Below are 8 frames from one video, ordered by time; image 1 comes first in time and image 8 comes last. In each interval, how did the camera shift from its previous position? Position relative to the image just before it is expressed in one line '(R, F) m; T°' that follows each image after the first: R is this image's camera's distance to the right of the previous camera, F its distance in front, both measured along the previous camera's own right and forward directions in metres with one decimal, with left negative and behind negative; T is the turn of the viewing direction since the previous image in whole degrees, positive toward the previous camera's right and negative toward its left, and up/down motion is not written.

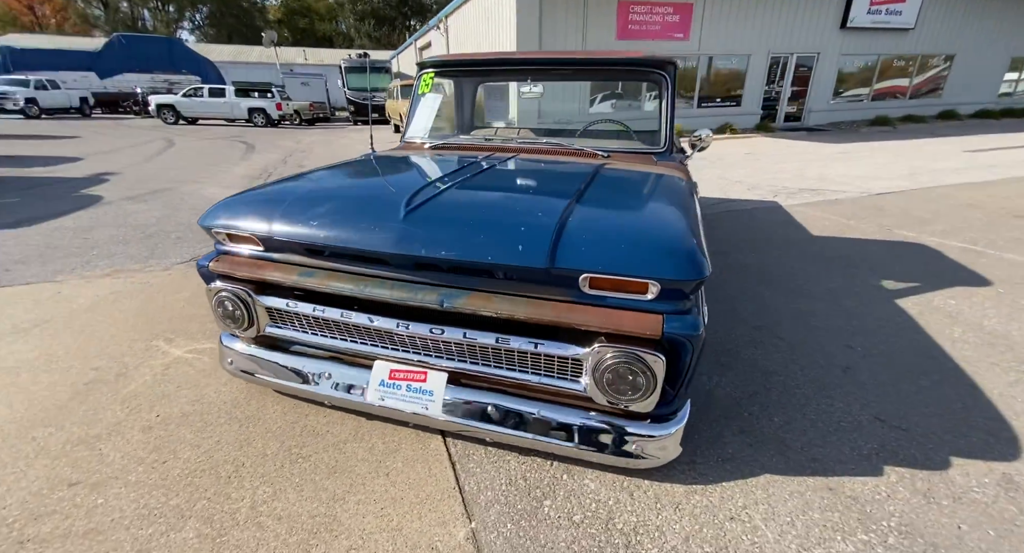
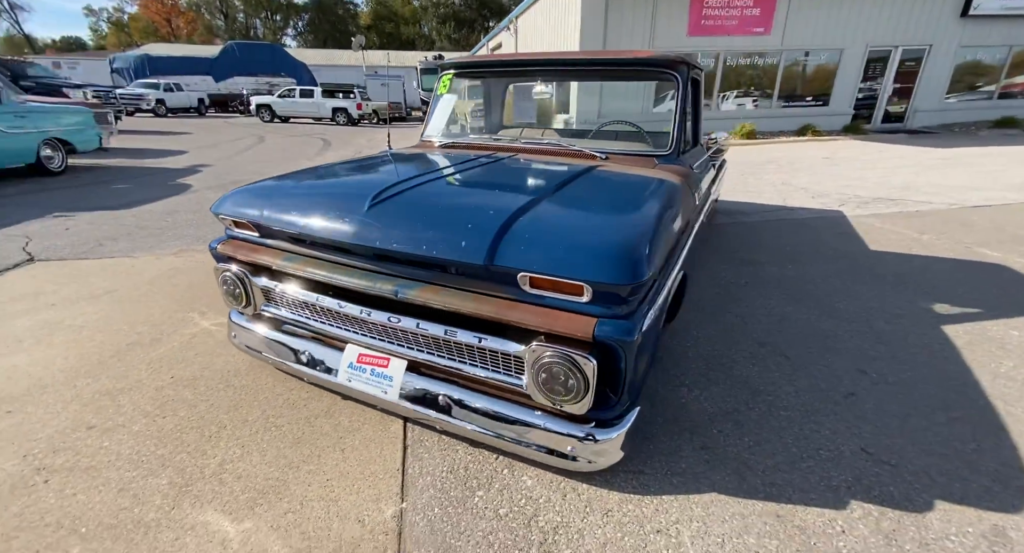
(+0.4, 0.0) m; -8°
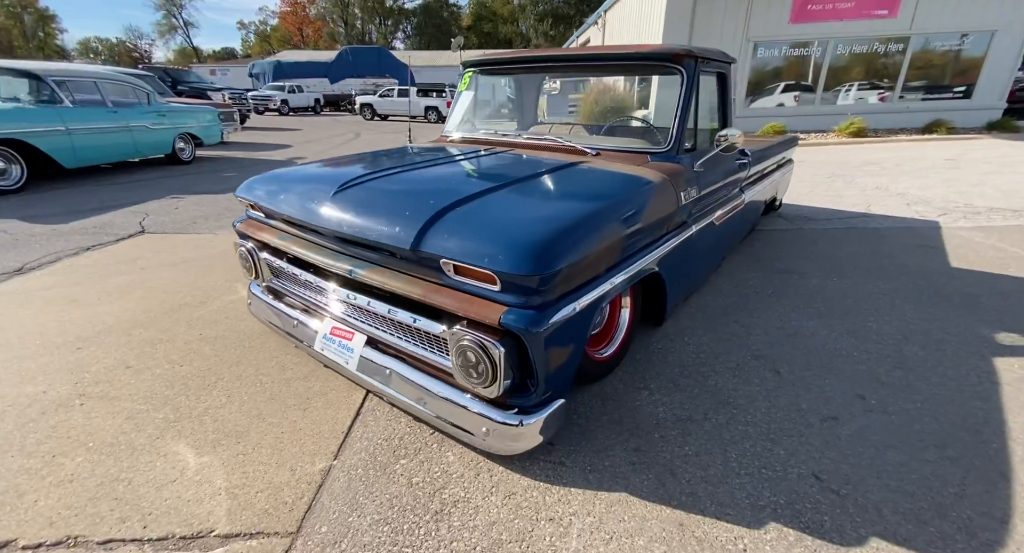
(+0.6, 0.0) m; -11°
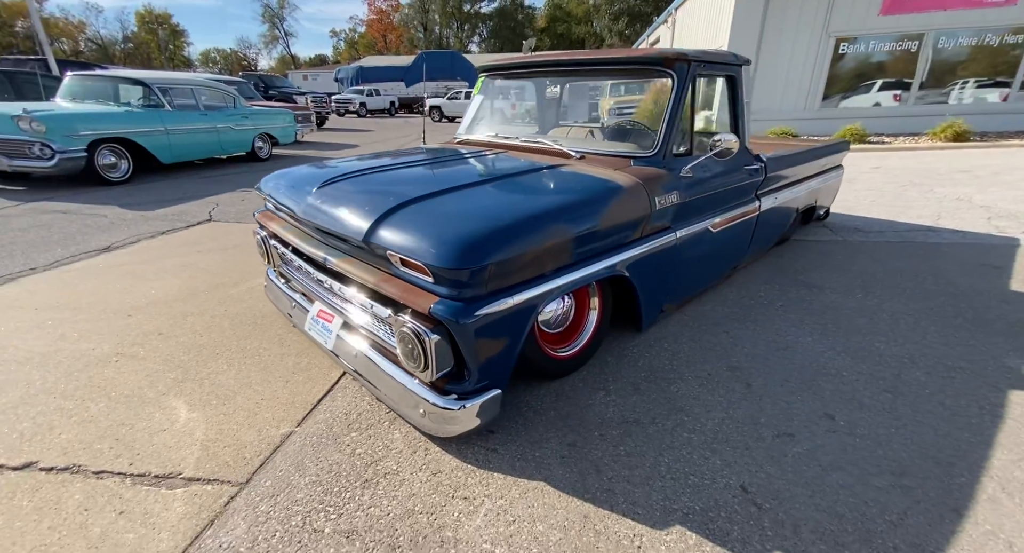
(+0.5, -0.1) m; -8°
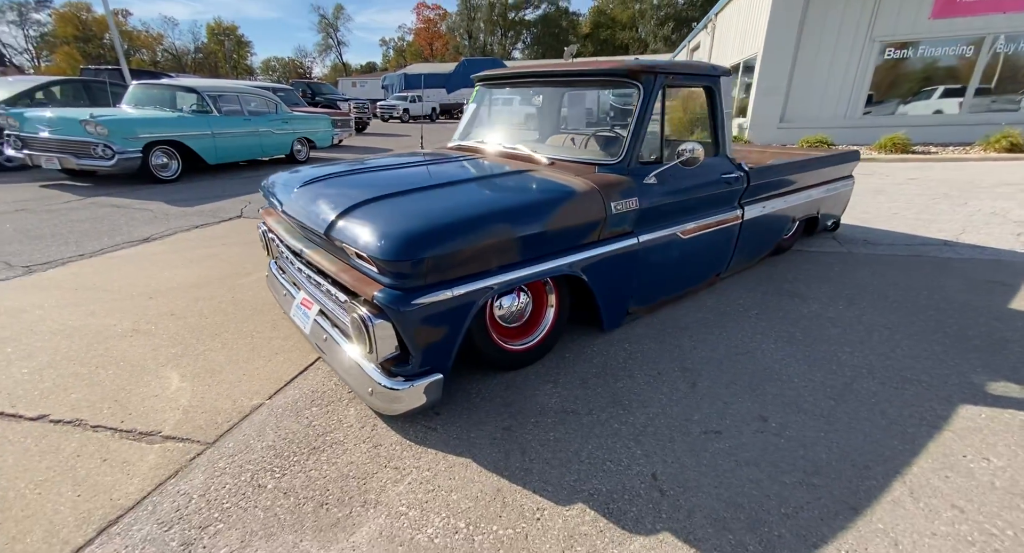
(+0.4, -0.1) m; -4°
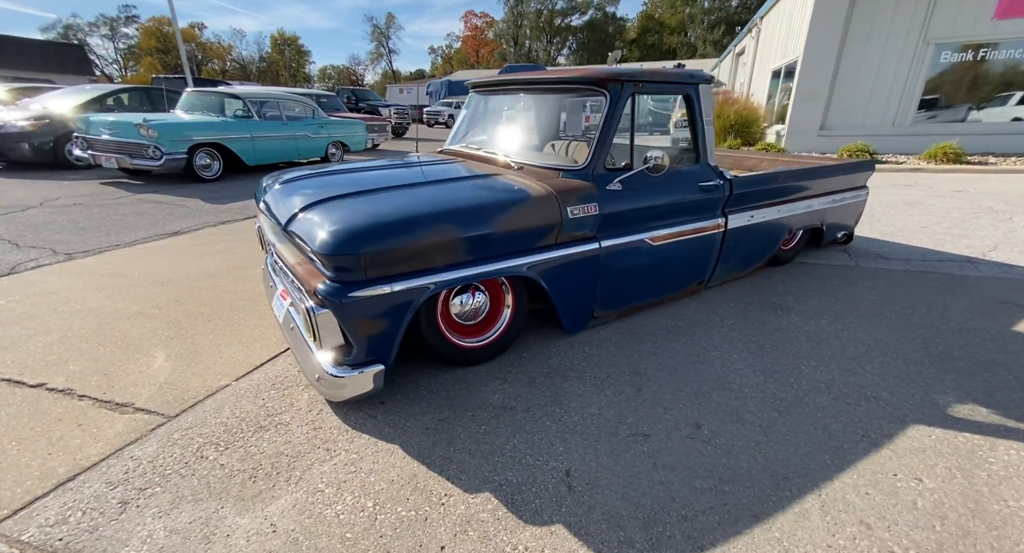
(+0.5, -0.1) m; -5°
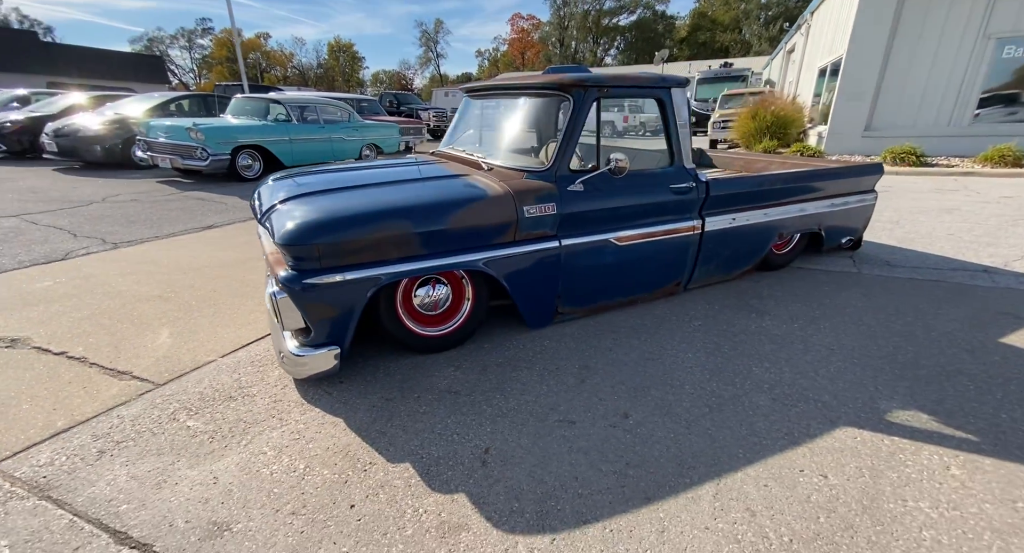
(+0.5, -0.1) m; -5°
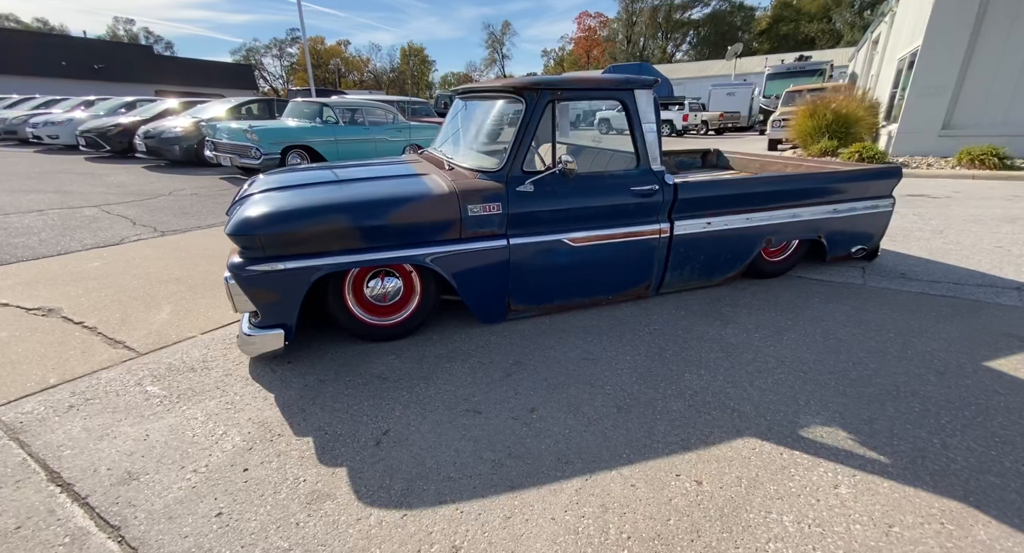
(+0.7, -0.1) m; -7°
